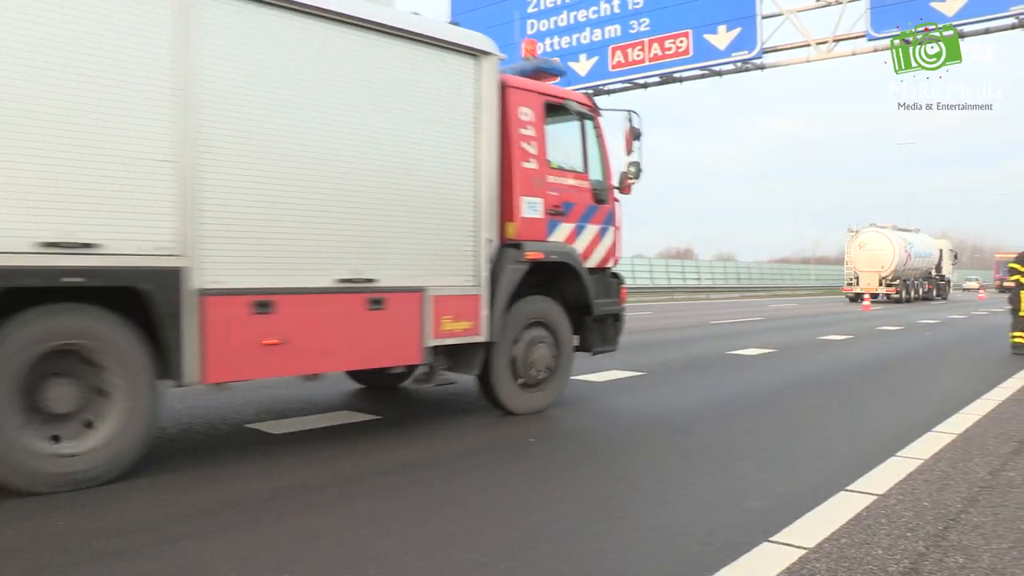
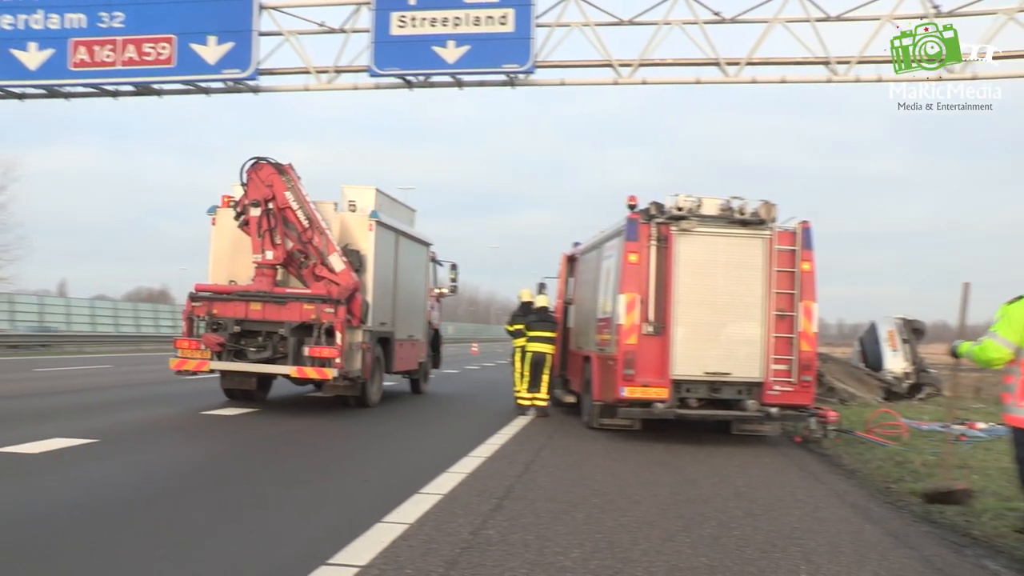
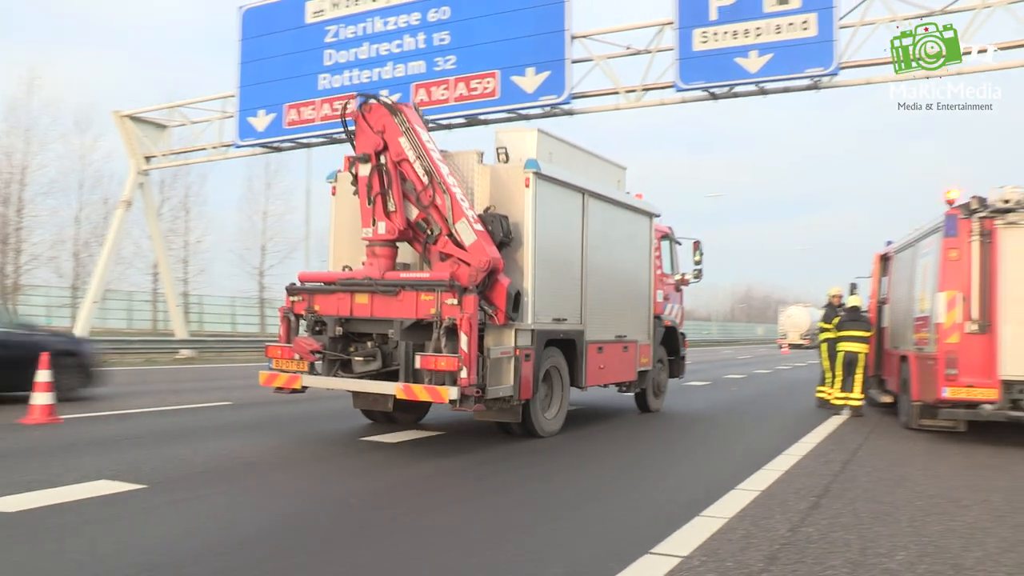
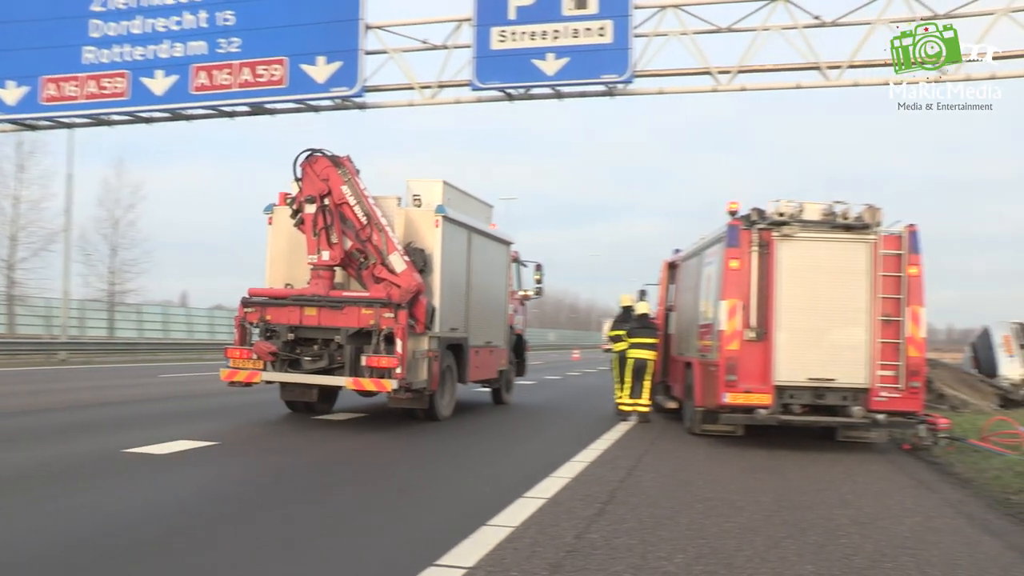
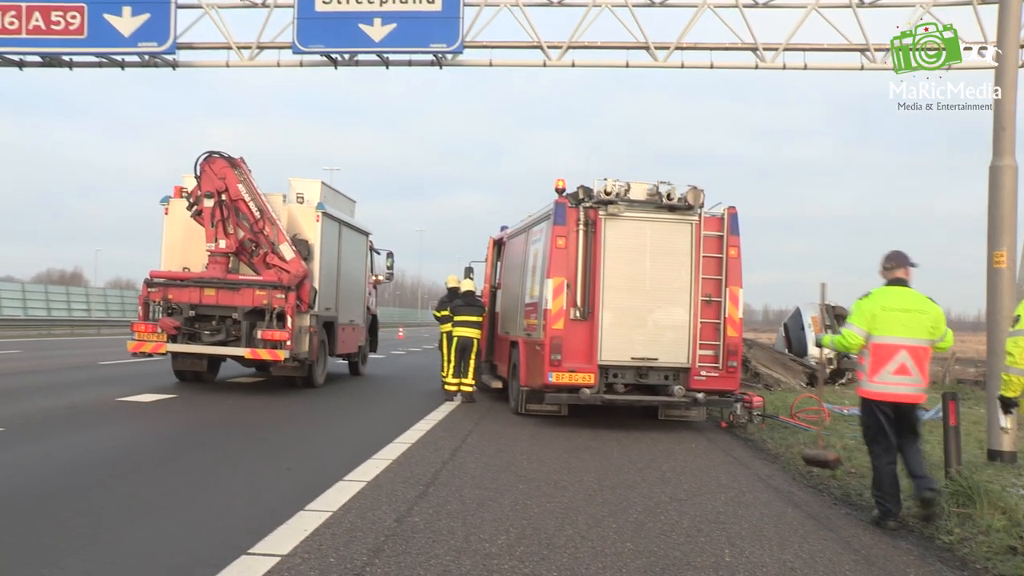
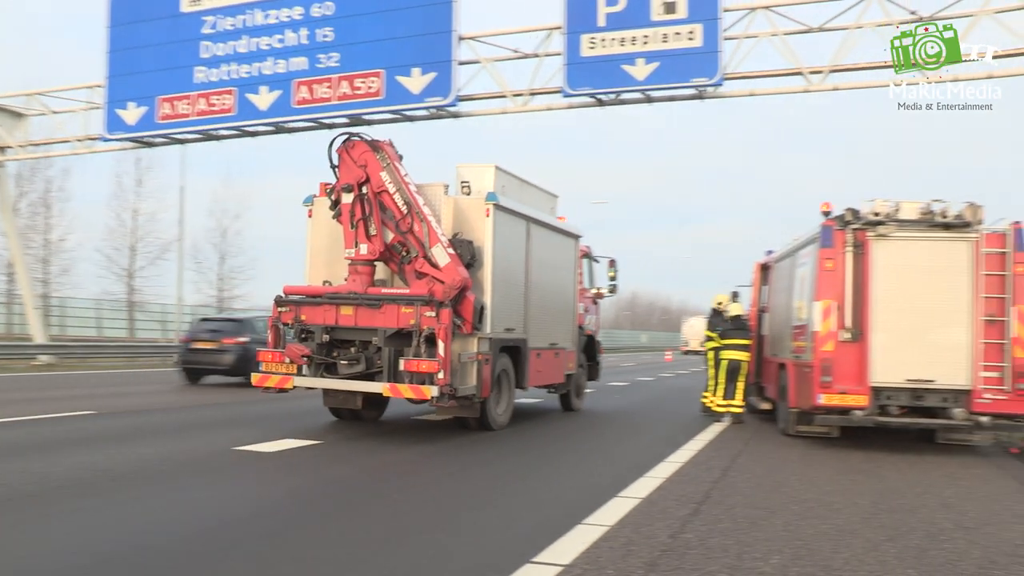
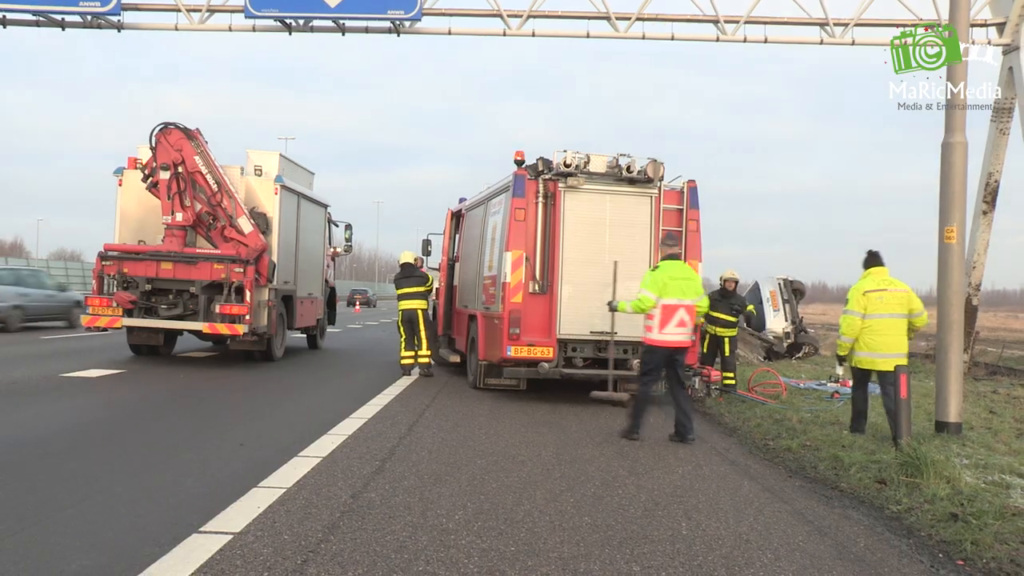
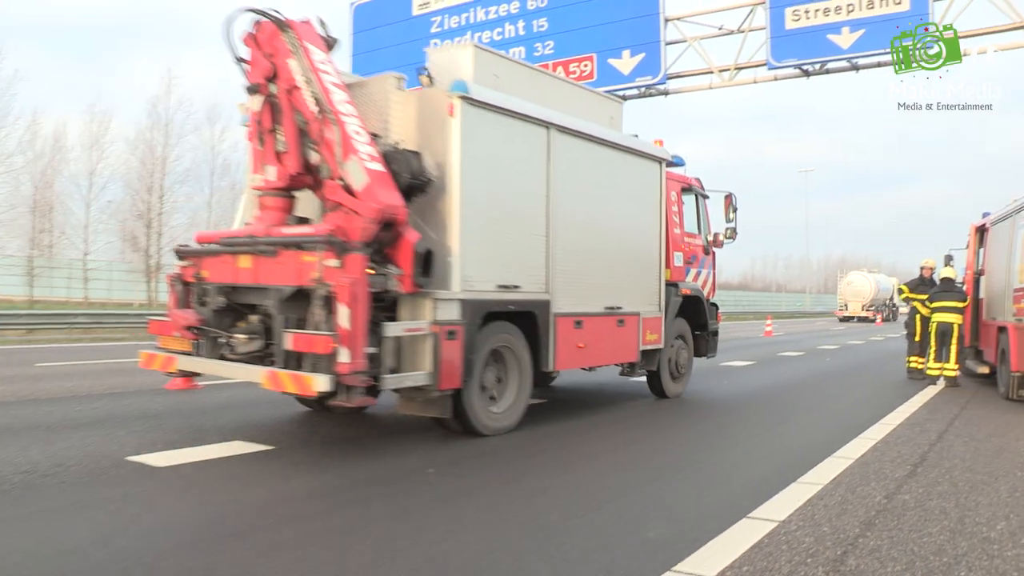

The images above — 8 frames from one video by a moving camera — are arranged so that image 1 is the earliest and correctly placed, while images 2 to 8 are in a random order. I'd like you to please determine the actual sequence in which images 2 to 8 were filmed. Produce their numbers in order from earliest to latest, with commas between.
8, 3, 6, 4, 2, 5, 7
